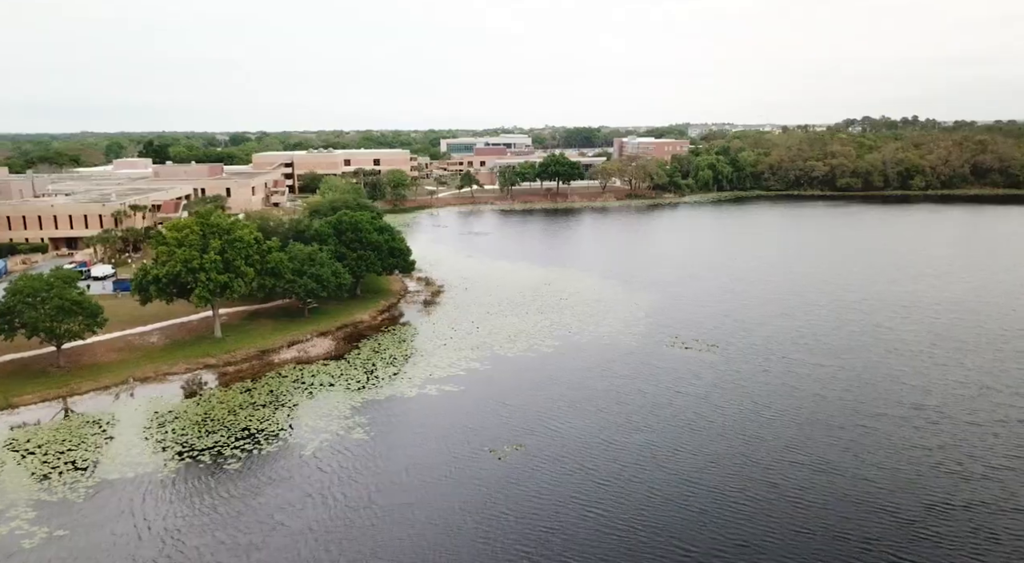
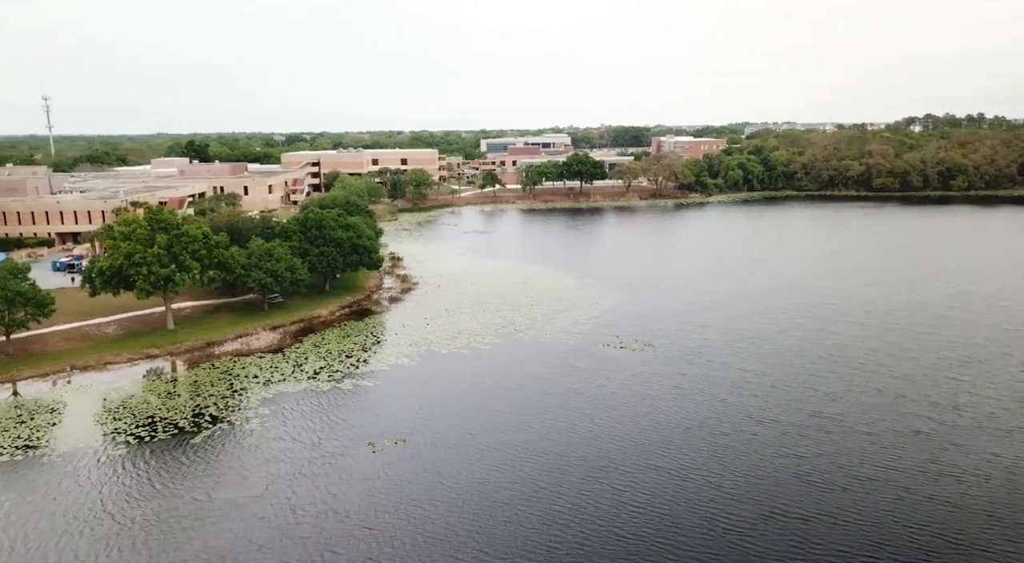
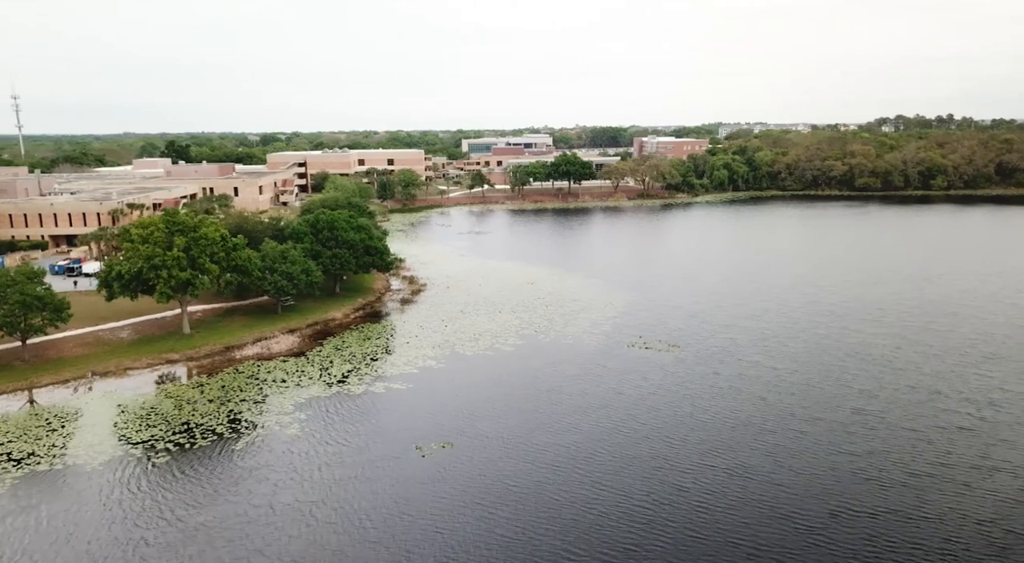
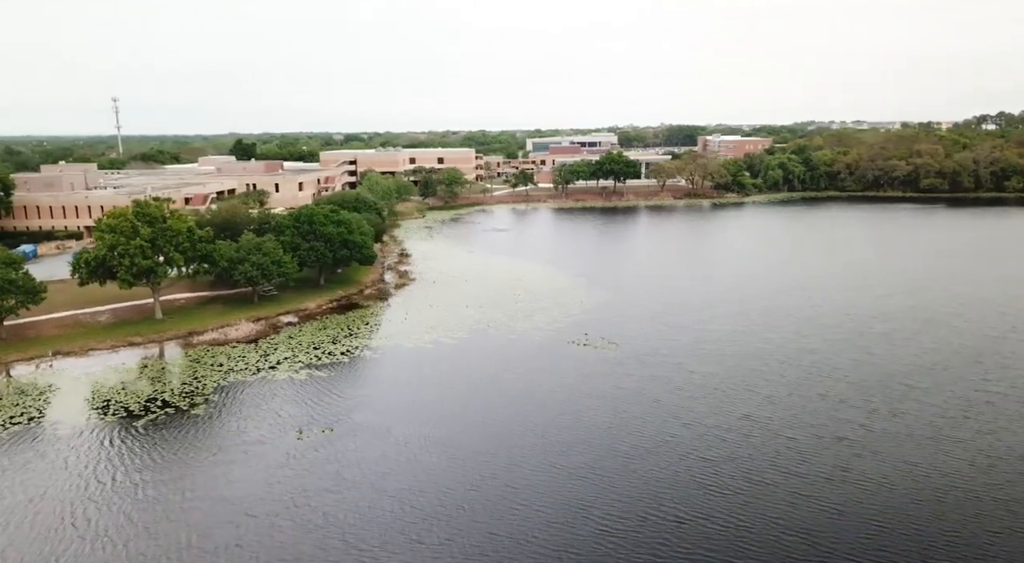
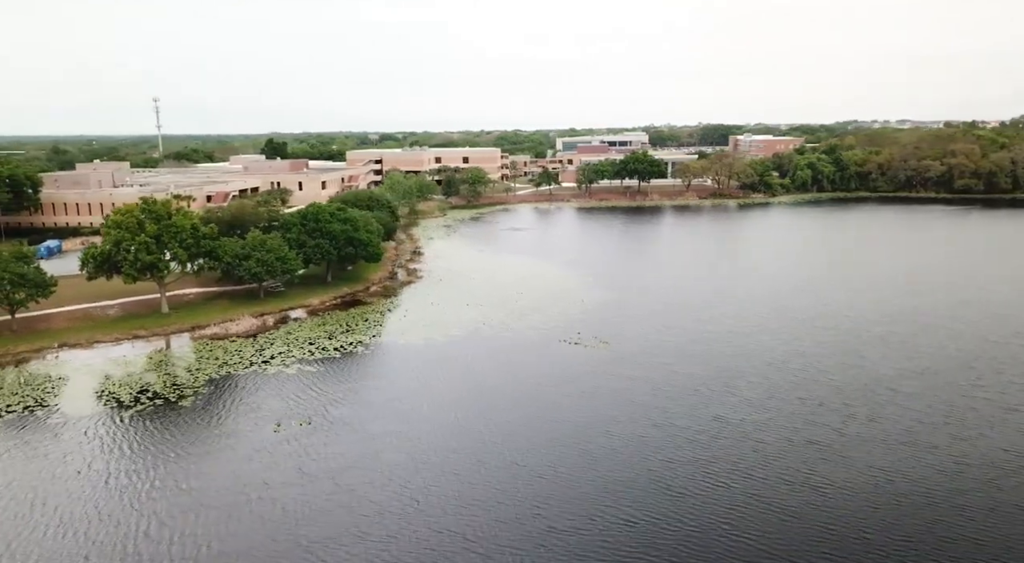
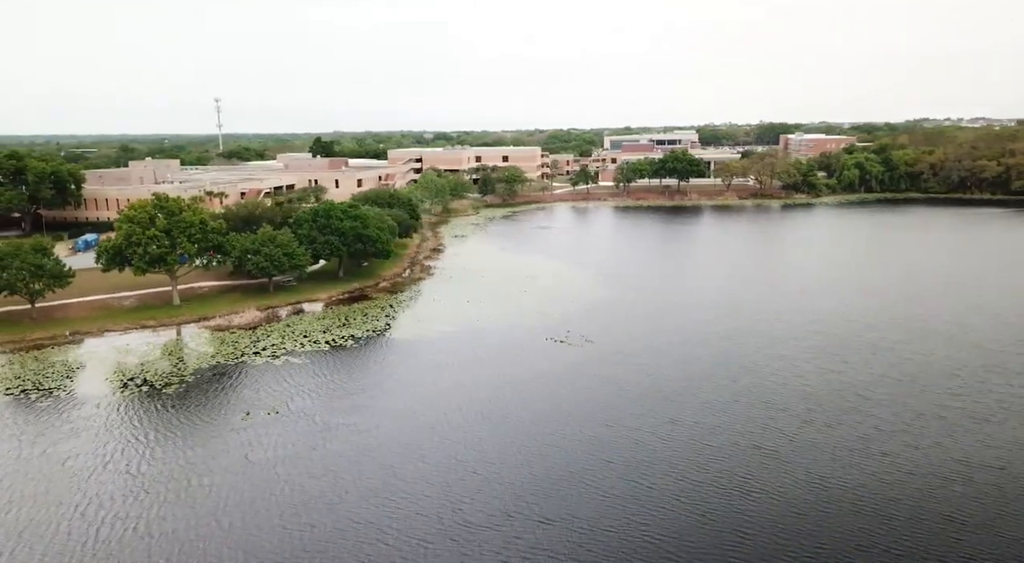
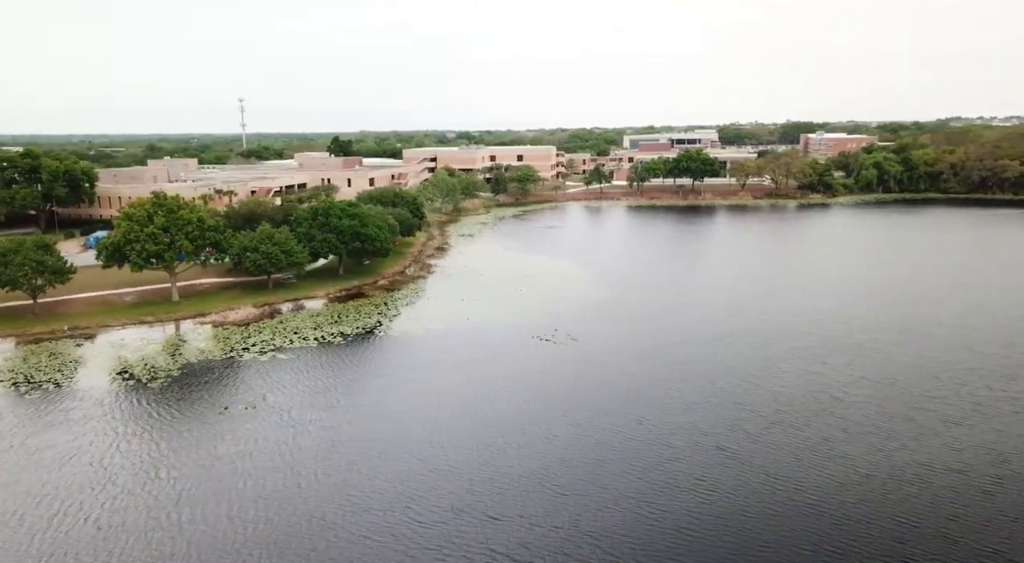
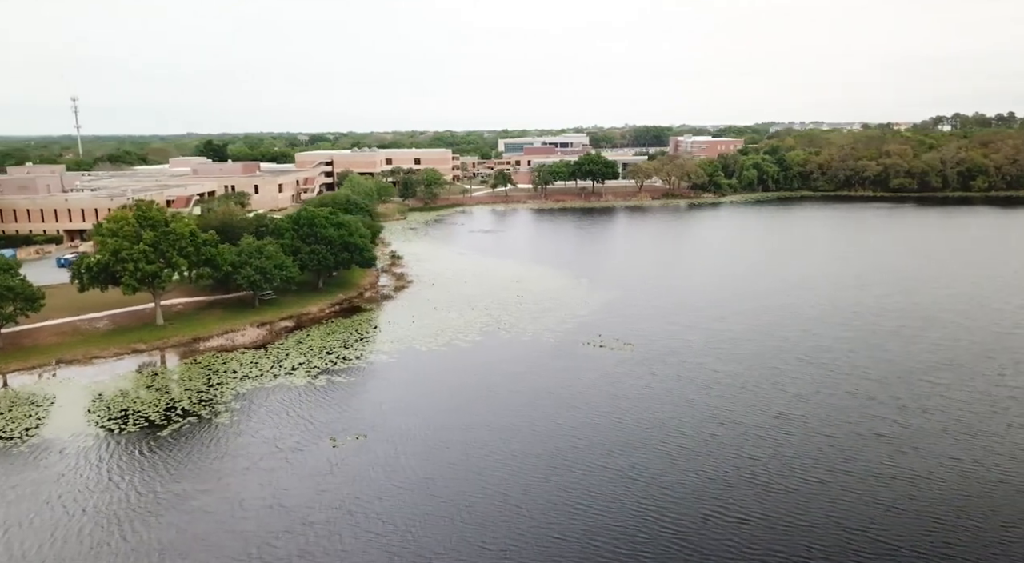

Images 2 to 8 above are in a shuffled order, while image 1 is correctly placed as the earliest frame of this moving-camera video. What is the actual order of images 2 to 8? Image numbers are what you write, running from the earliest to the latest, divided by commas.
3, 2, 8, 4, 5, 6, 7
